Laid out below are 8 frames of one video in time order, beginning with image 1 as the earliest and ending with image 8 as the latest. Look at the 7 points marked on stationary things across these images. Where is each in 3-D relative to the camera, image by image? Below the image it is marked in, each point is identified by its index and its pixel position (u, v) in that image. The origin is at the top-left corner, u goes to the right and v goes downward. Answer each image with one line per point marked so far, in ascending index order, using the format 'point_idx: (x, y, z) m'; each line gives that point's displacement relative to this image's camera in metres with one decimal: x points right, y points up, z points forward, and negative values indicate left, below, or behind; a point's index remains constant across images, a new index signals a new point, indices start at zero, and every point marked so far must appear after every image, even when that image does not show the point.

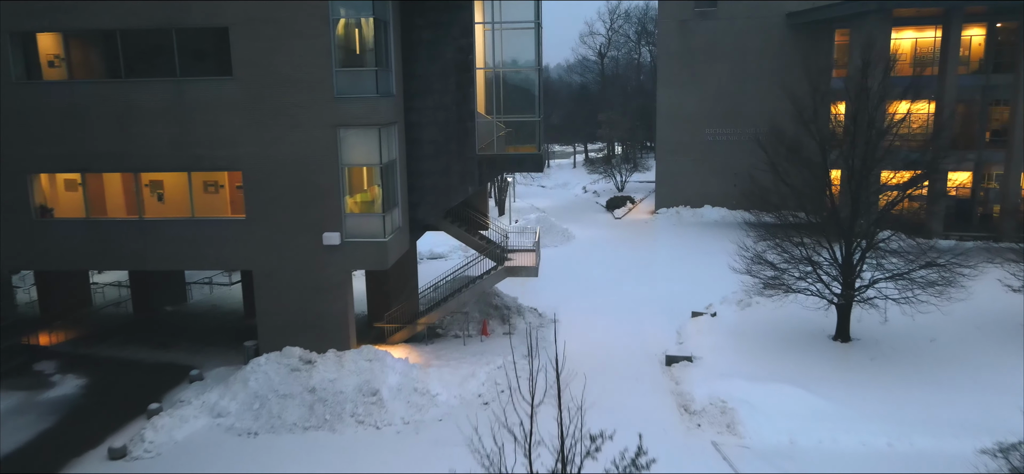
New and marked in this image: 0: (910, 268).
0: (+8.4, -0.6, +15.8) m
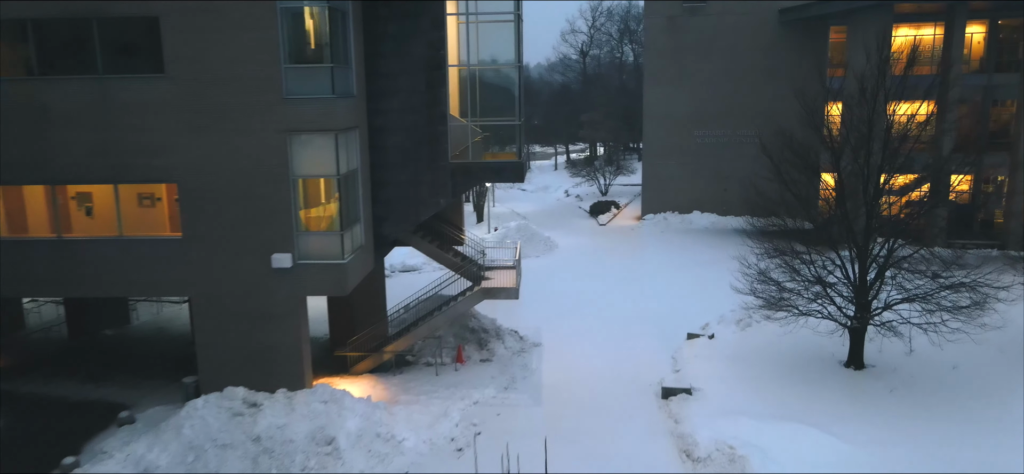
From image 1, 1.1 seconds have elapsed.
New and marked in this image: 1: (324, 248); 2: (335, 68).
0: (+8.0, -1.0, +14.2) m
1: (-3.4, -0.2, +13.5) m
2: (-3.1, +3.0, +13.1) m
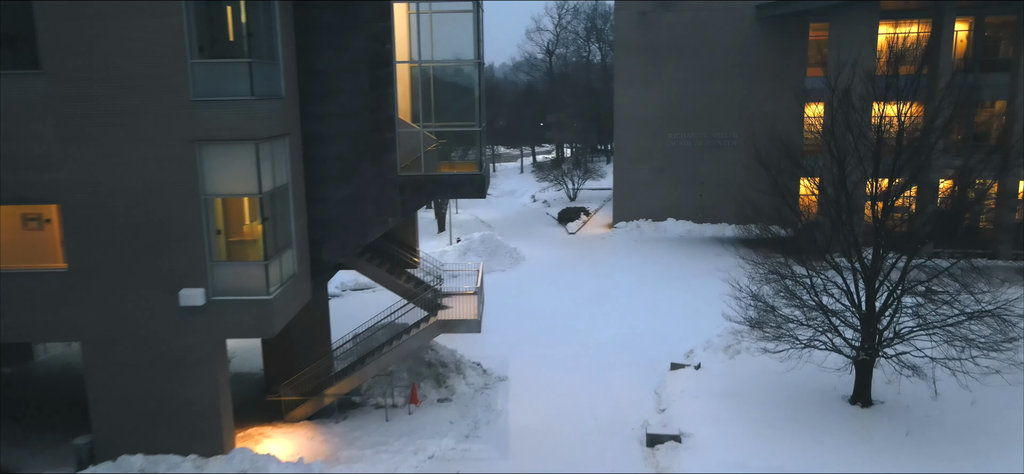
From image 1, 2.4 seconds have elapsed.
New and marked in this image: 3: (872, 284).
0: (+7.4, -1.4, +12.4) m
1: (-4.0, -0.7, +11.2) m
2: (-3.7, +2.5, +10.9) m
3: (+6.5, -0.8, +13.6) m
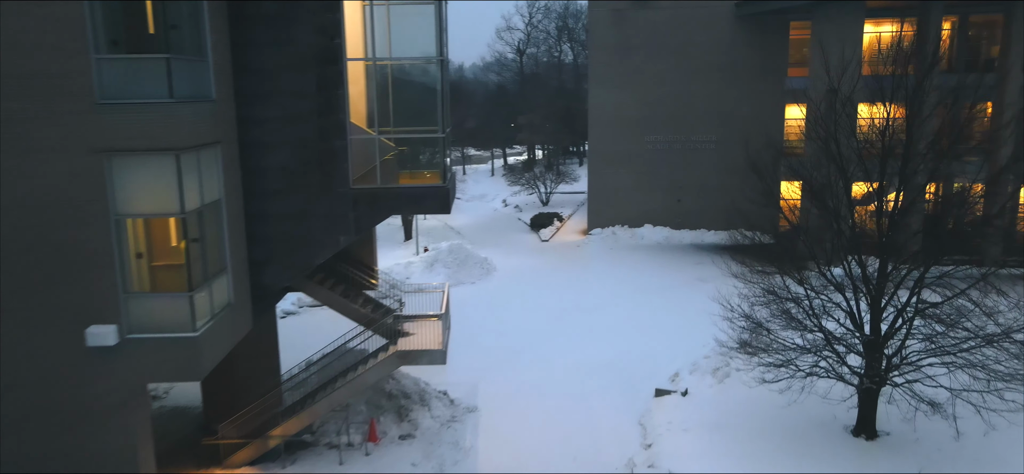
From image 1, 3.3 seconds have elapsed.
0: (+6.9, -1.6, +11.2) m
1: (-4.4, -1.0, +9.6) m
2: (-4.2, +2.2, +9.2) m
3: (+6.0, -1.1, +12.3) m
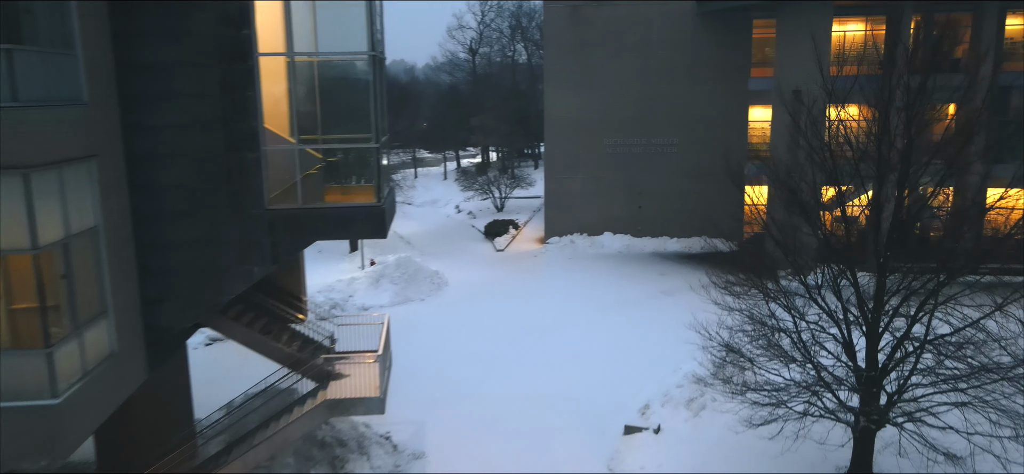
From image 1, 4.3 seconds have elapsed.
0: (+6.2, -1.9, +9.8) m
1: (-5.0, -1.4, +7.6) m
2: (-4.7, +1.8, +7.2) m
3: (+5.3, -1.4, +10.9) m
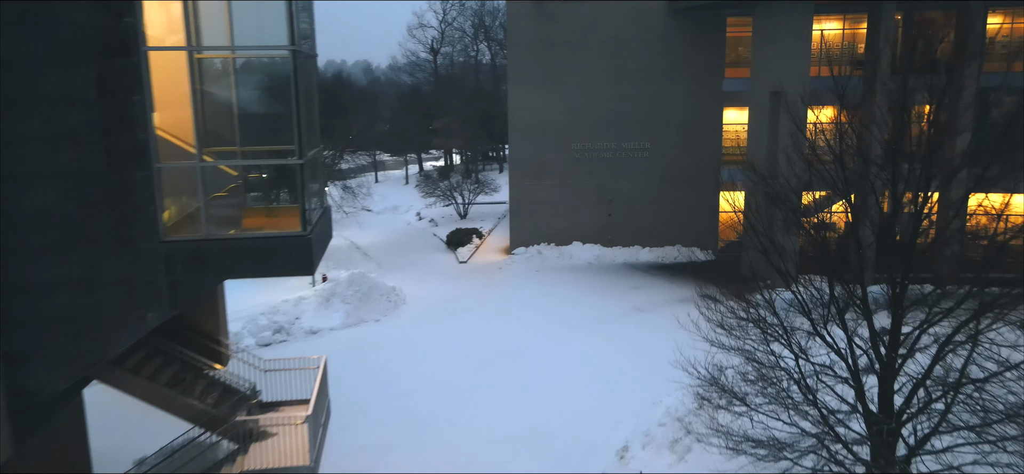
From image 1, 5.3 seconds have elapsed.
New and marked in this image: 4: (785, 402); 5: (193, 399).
0: (+5.8, -2.2, +8.4) m
1: (-5.3, -1.8, +5.6) m
2: (-5.1, +1.4, +5.3) m
3: (+4.8, -1.7, +9.4) m
4: (+3.5, -2.1, +9.4) m
5: (-4.1, -2.0, +9.7) m
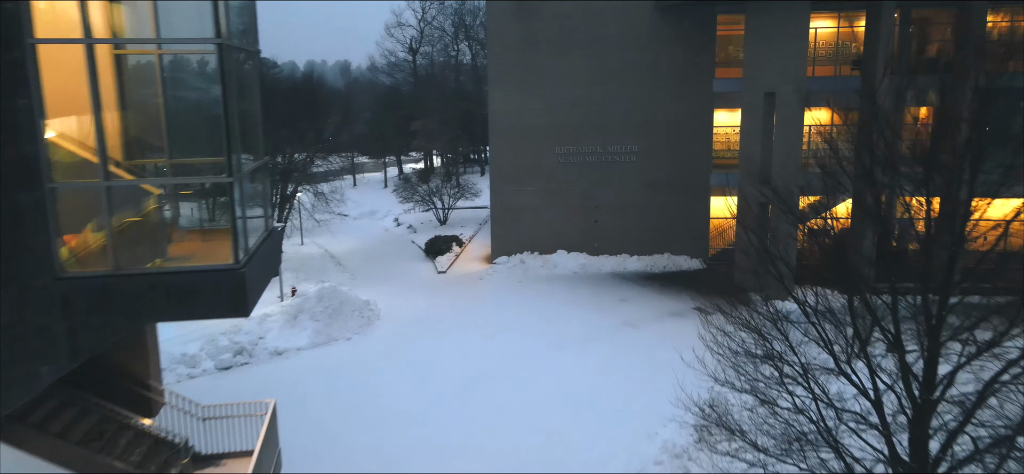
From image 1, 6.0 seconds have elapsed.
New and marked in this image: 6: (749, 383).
0: (+5.6, -2.5, +7.2) m
1: (-5.5, -2.1, +4.1) m
2: (-5.2, +1.0, +3.8) m
3: (+4.5, -2.0, +8.2) m
4: (+3.3, -2.4, +8.1) m
5: (-4.3, -2.3, +8.3) m
6: (+2.9, -1.8, +8.7) m
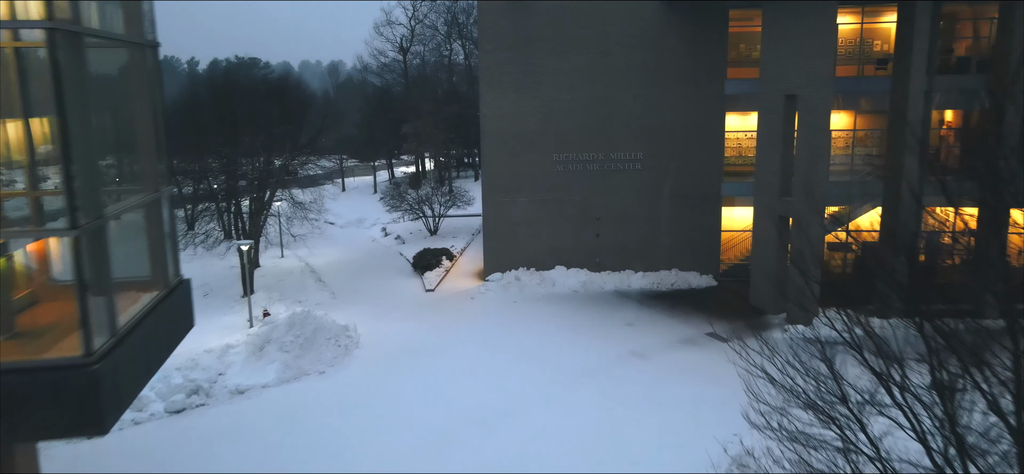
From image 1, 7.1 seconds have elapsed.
0: (+5.5, -2.9, +5.0) m
1: (-5.5, -2.6, +2.0) m
2: (-5.3, +0.6, +1.6) m
3: (+4.4, -2.5, +6.1) m
4: (+3.2, -2.8, +6.0) m
5: (-4.4, -2.8, +6.1) m
6: (+2.8, -2.3, +6.6) m
